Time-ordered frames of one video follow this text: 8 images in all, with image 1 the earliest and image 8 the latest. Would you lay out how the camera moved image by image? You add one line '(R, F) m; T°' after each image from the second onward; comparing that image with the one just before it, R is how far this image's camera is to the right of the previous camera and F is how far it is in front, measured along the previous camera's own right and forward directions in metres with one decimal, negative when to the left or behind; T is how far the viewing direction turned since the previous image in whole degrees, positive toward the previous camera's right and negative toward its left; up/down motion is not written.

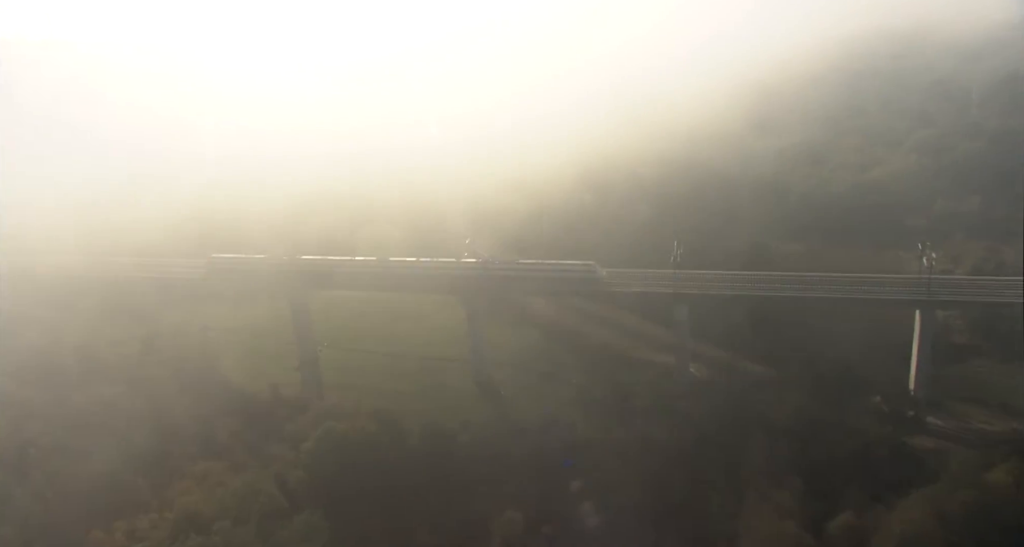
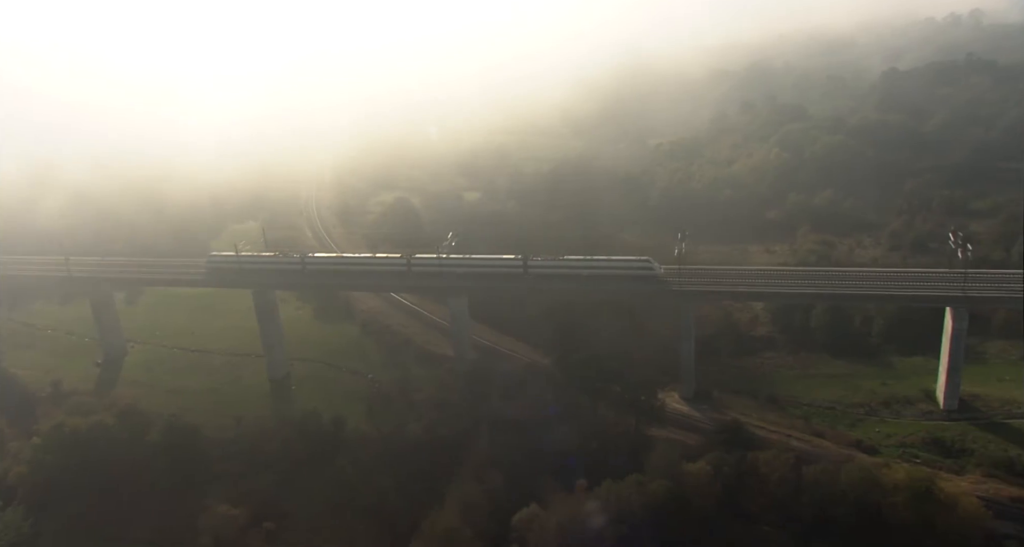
(+9.4, -0.6) m; +3°
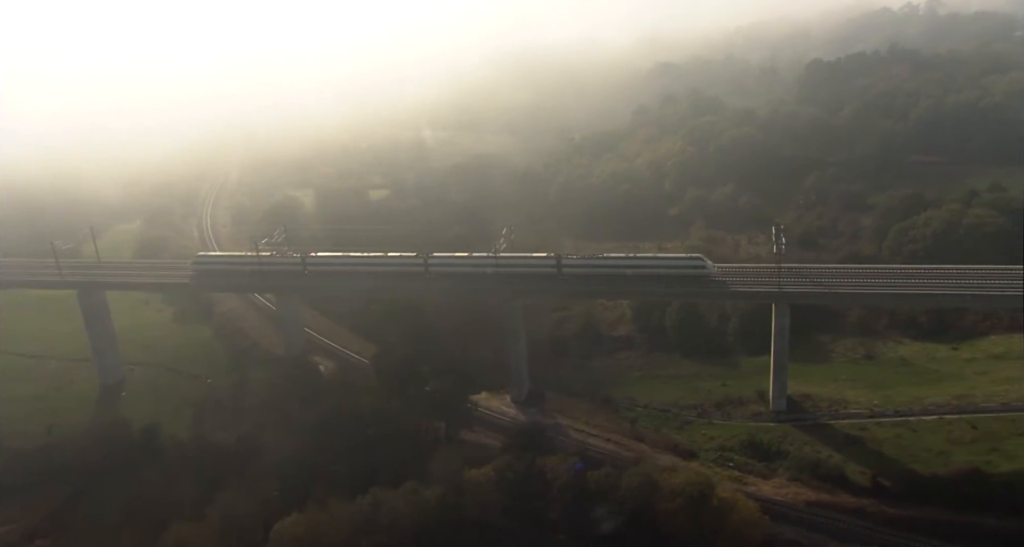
(+7.4, +0.8) m; +2°
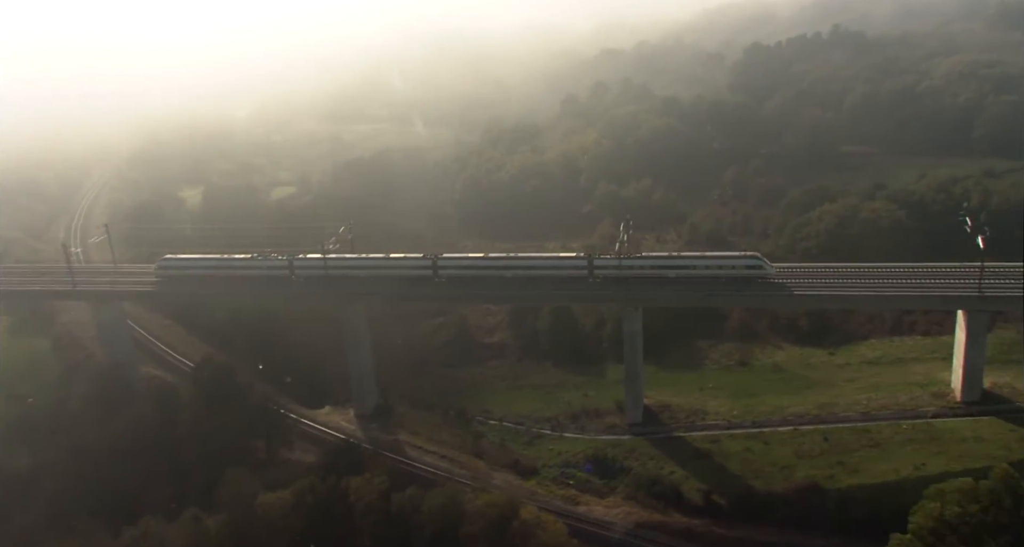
(+6.1, +2.6) m; +2°
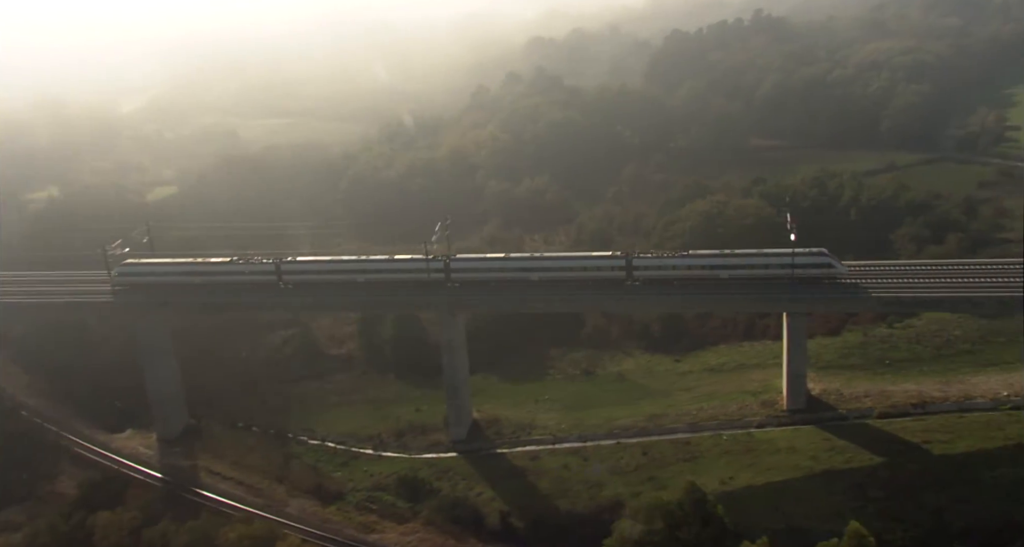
(+5.7, +2.0) m; +4°
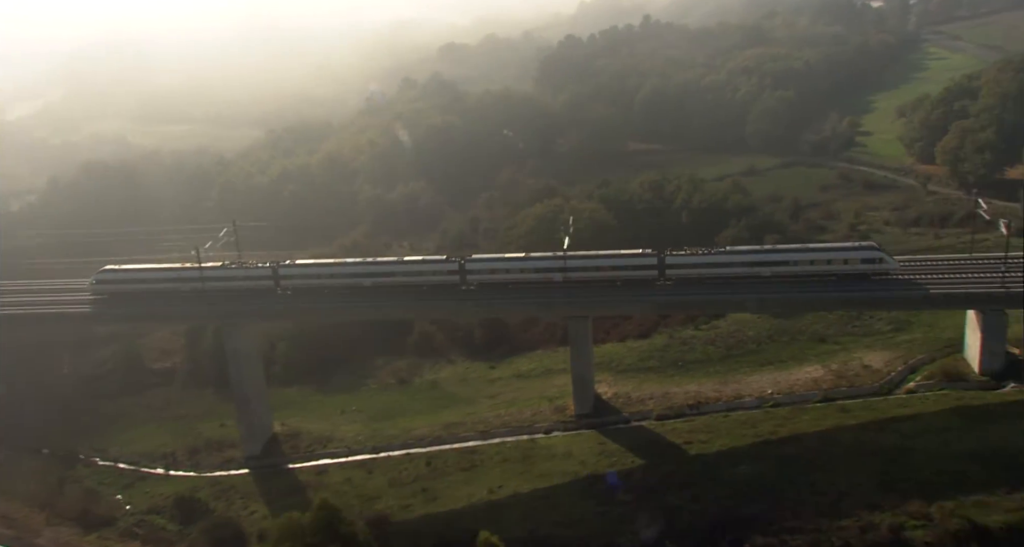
(+5.1, -0.1) m; +6°
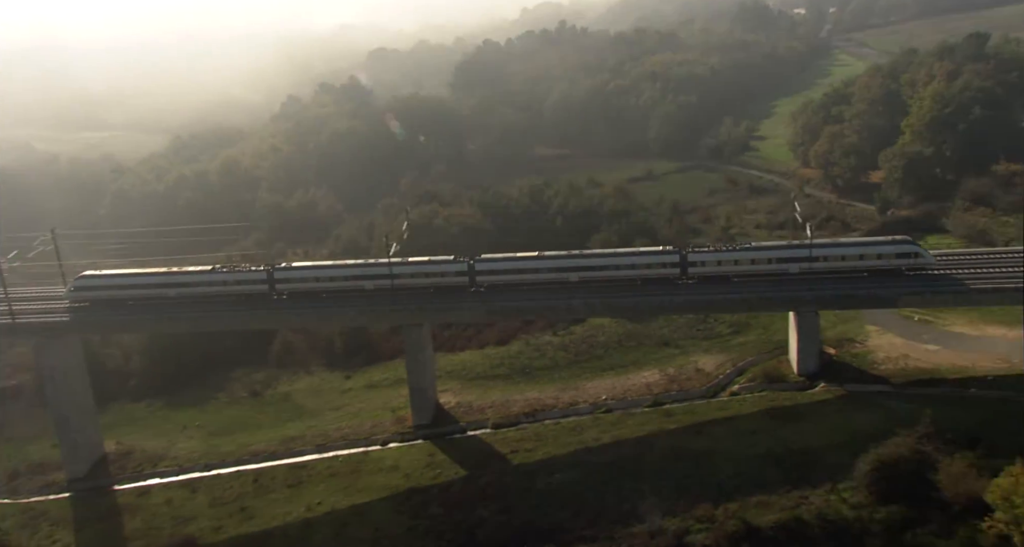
(+3.9, +0.5) m; +5°
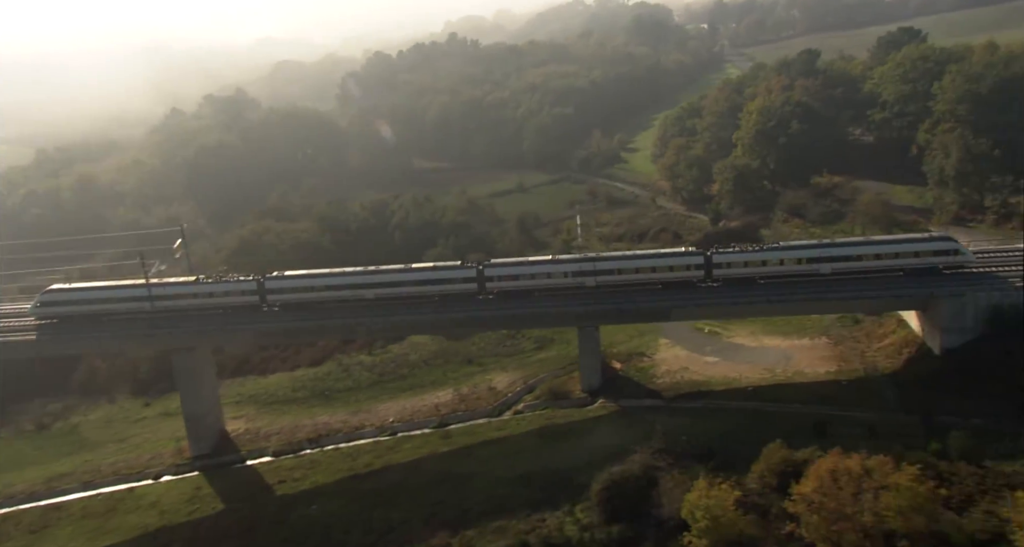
(+4.7, +1.2) m; +6°
